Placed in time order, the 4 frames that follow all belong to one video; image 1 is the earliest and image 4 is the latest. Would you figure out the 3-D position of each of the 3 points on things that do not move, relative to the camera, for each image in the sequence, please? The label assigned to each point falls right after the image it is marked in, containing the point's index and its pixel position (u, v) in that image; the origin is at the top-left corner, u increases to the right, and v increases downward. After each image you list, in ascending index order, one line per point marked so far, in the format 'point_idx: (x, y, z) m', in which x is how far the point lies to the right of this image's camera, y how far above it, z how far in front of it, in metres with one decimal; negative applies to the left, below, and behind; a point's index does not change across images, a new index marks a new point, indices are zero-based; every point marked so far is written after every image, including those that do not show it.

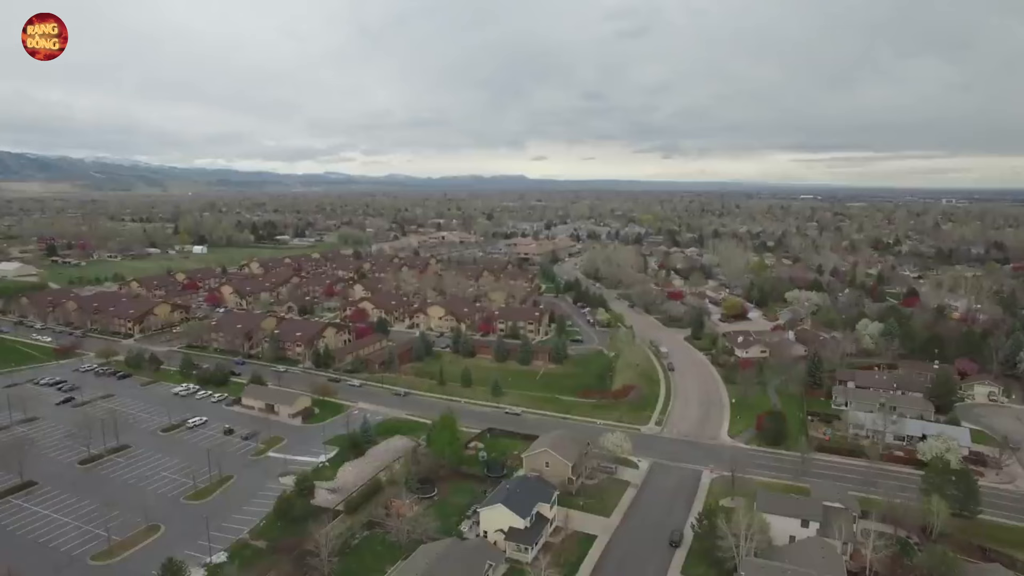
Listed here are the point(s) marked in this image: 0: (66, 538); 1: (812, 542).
0: (-10.2, -5.7, +14.5) m
1: (+6.6, -5.6, +14.0) m
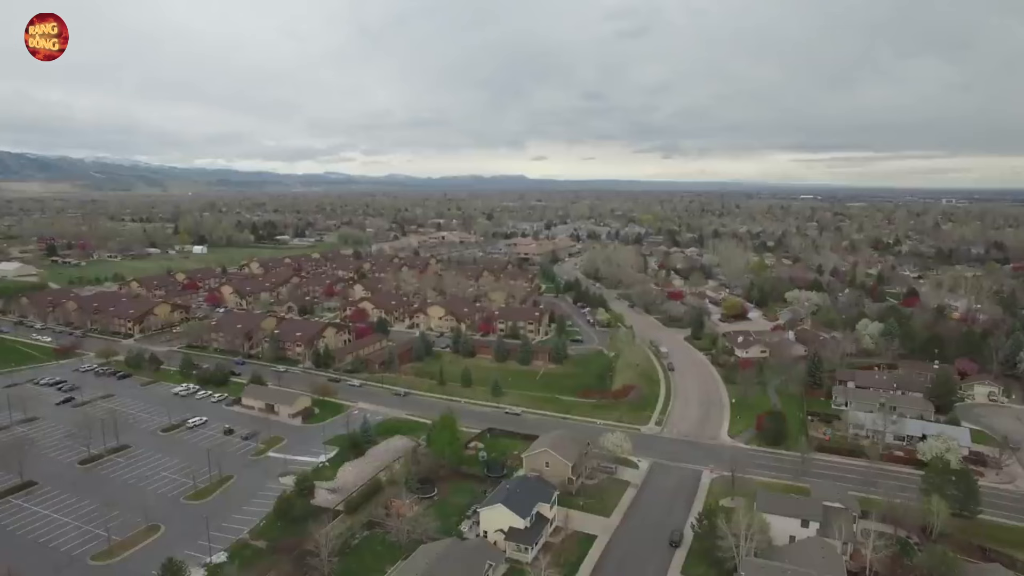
0: (-10.2, -5.7, +14.5) m
1: (+6.6, -5.6, +14.0) m
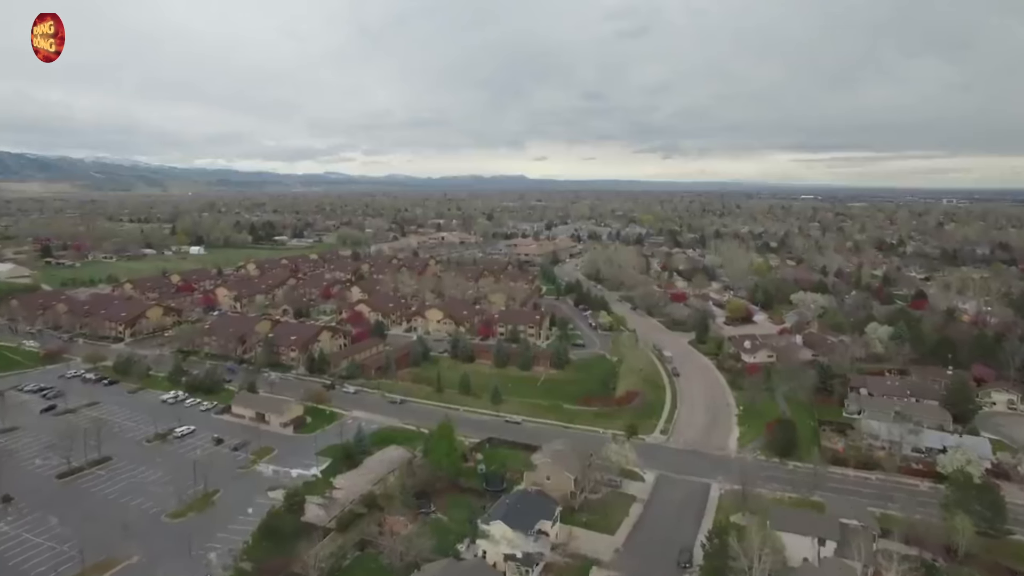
0: (-10.2, -5.8, +13.7) m
1: (+6.6, -5.7, +13.2) m
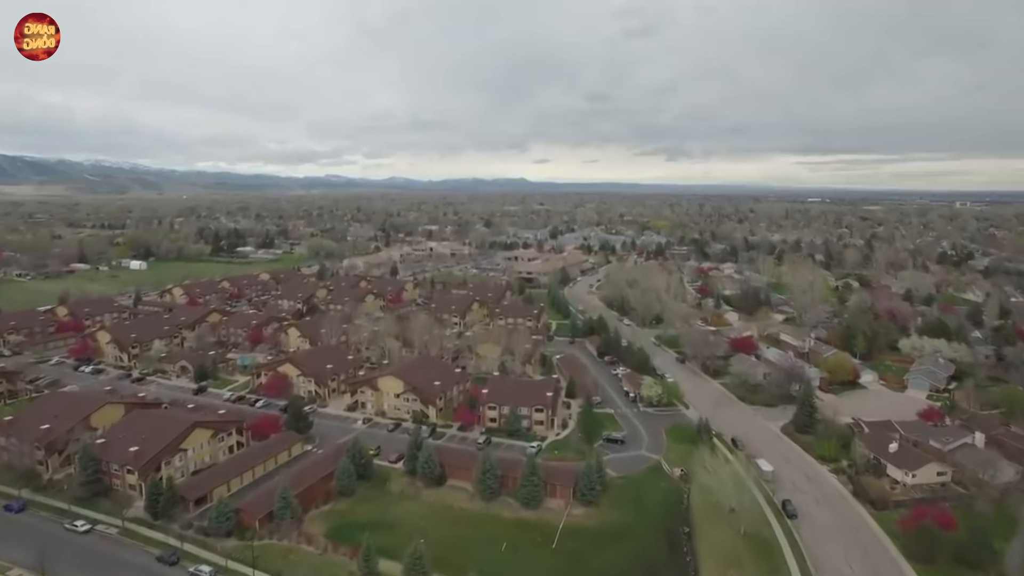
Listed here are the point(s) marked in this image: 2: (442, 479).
0: (-10.3, -7.7, +2.0) m
1: (+6.4, -7.6, +1.4) m
2: (-1.9, -5.1, +17.5) m
